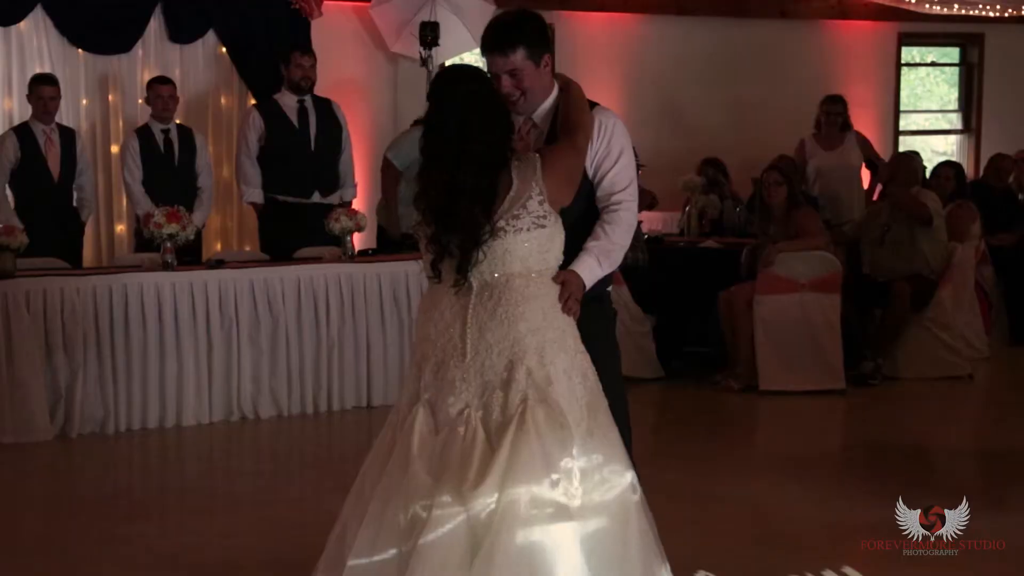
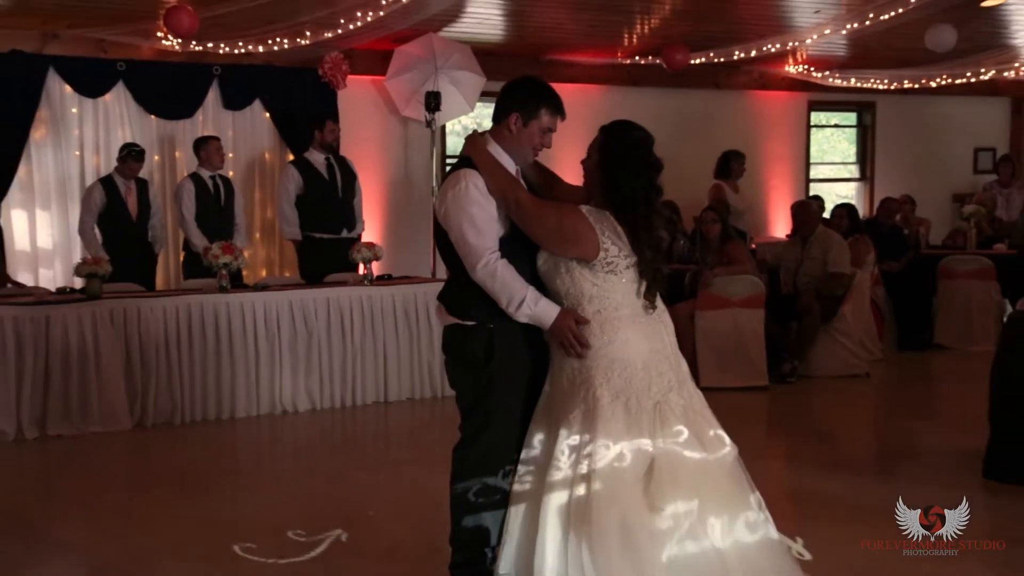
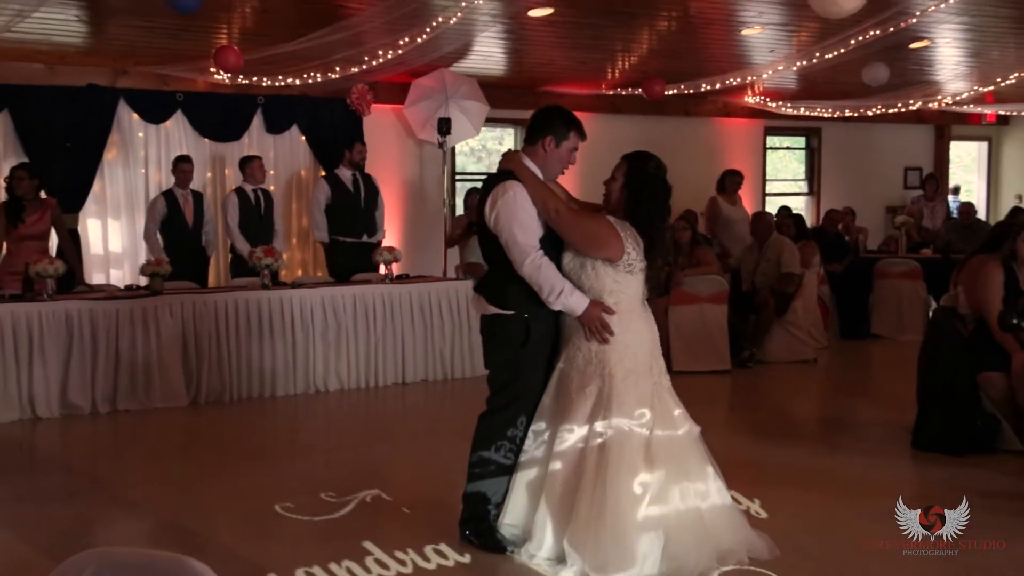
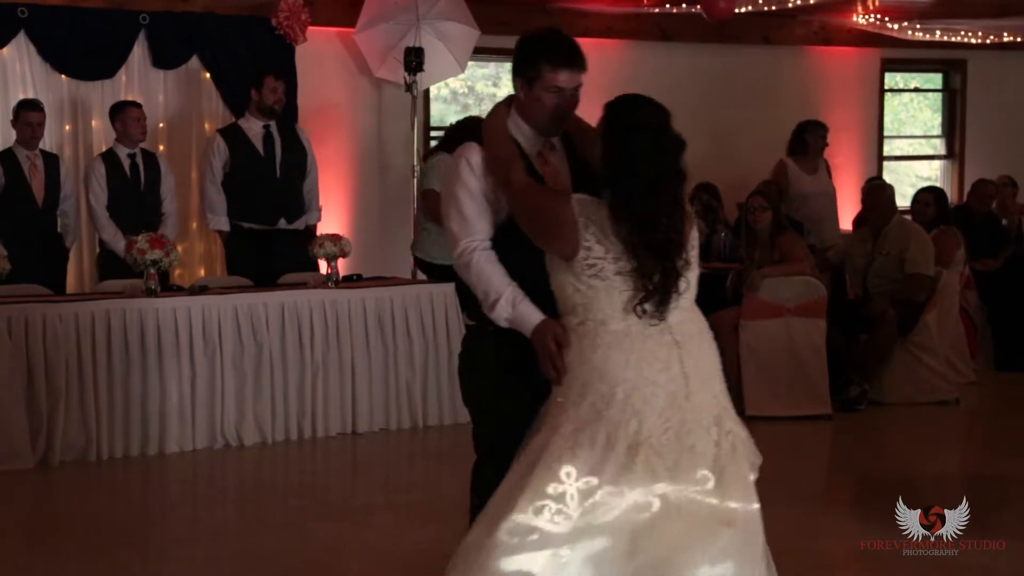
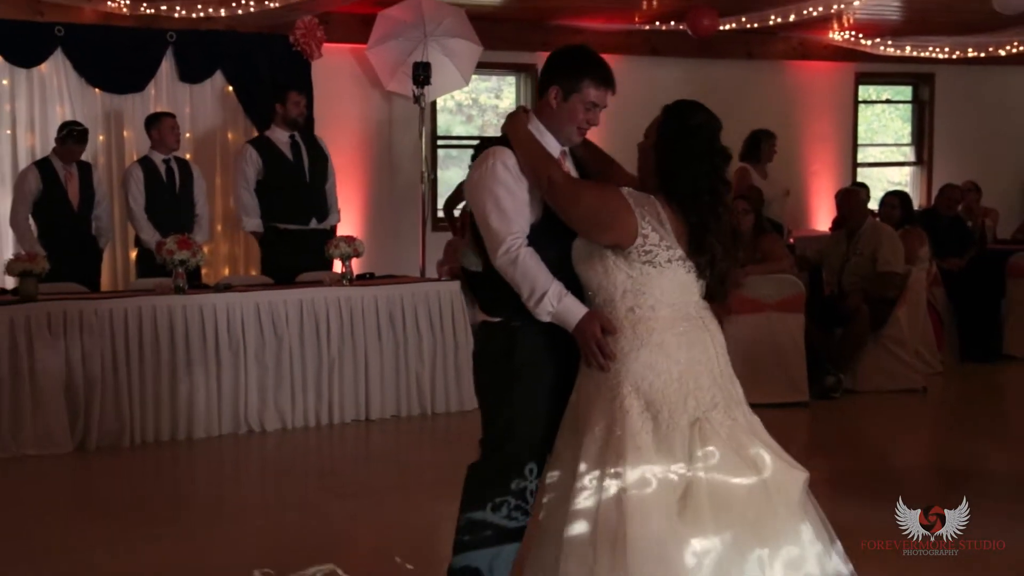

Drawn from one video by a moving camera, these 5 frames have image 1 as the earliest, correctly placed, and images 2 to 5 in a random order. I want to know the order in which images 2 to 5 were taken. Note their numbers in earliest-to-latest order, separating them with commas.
4, 5, 2, 3
